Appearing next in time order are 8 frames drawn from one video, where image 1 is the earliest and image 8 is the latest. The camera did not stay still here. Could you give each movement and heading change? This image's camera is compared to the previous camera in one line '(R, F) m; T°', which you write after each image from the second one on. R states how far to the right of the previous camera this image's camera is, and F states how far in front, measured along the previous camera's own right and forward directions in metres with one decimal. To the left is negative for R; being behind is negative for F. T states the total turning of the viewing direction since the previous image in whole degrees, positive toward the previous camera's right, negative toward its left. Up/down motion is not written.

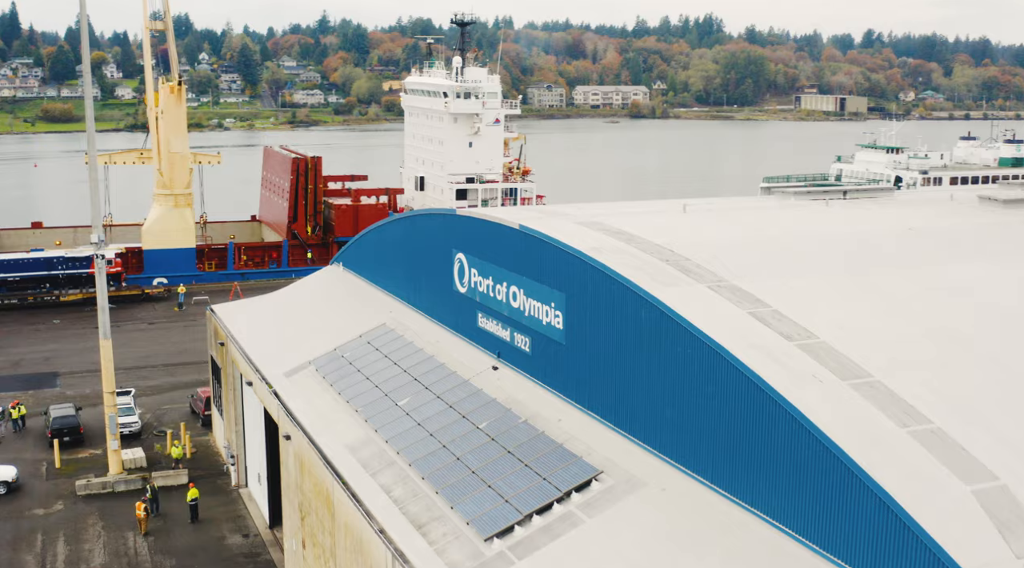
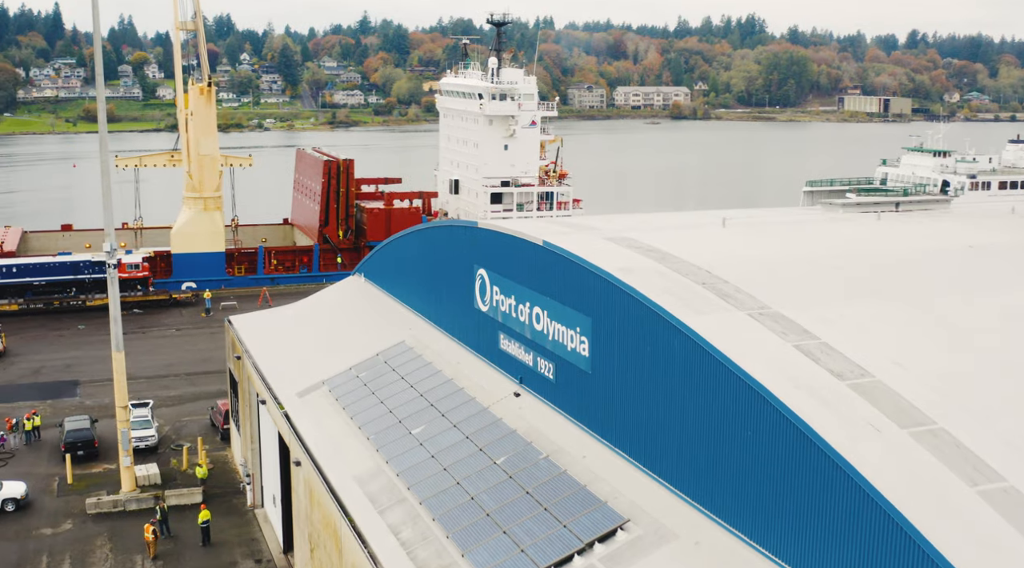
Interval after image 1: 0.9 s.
(+0.2, +1.0) m; -2°
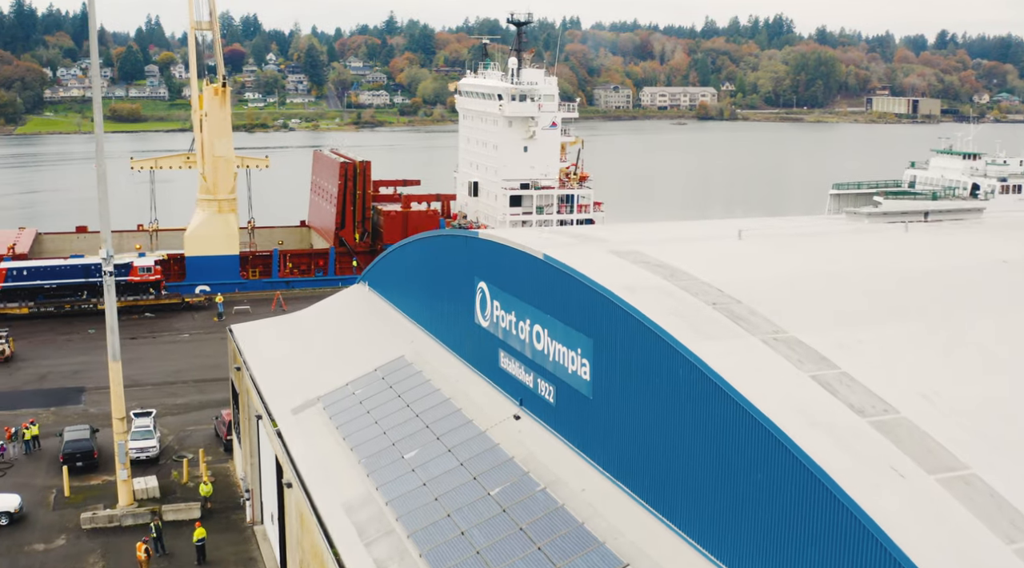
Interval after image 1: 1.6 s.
(+0.3, +0.7) m; -1°
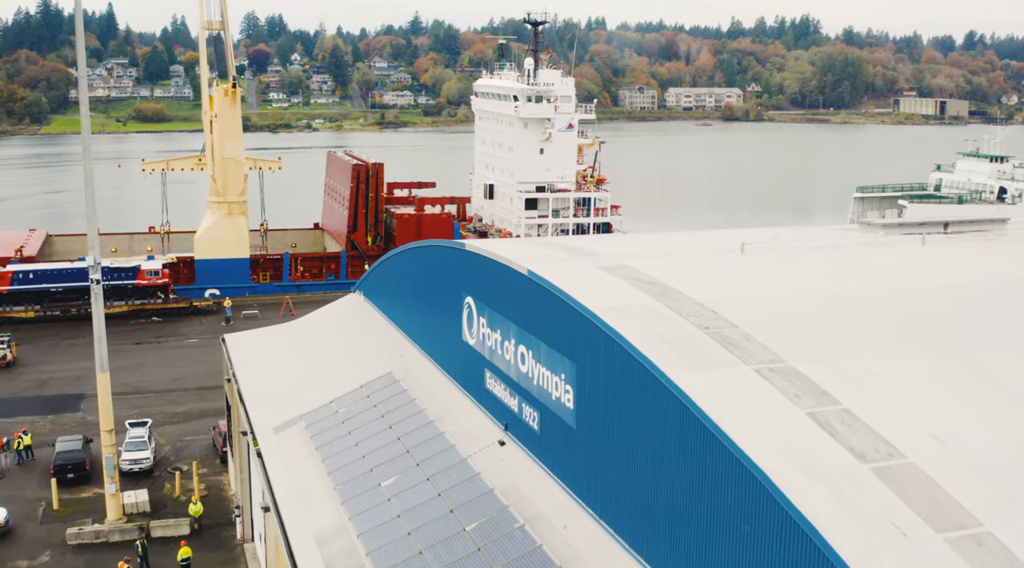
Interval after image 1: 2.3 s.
(+0.4, +0.7) m; -1°
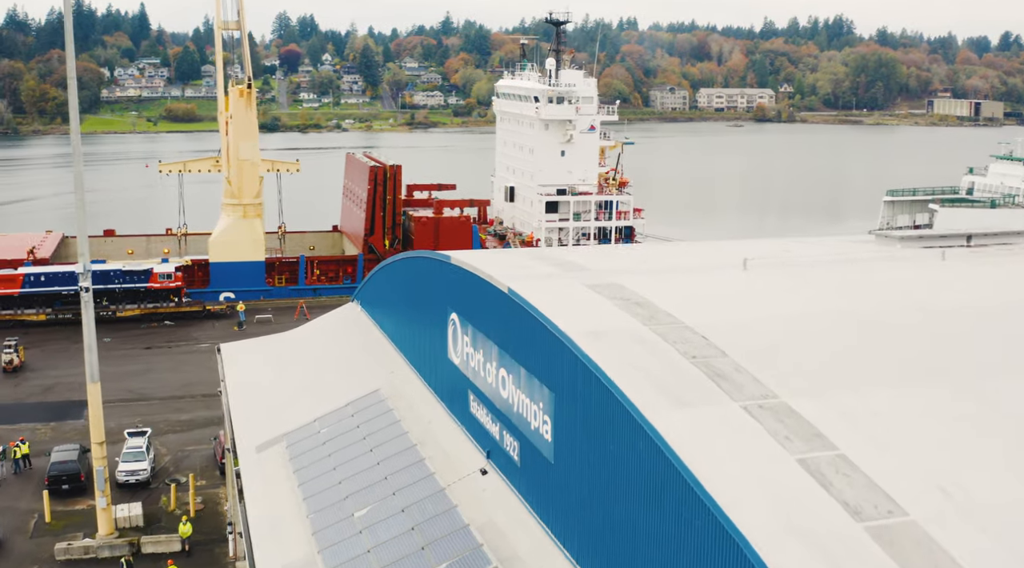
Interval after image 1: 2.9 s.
(+0.5, +0.7) m; -2°
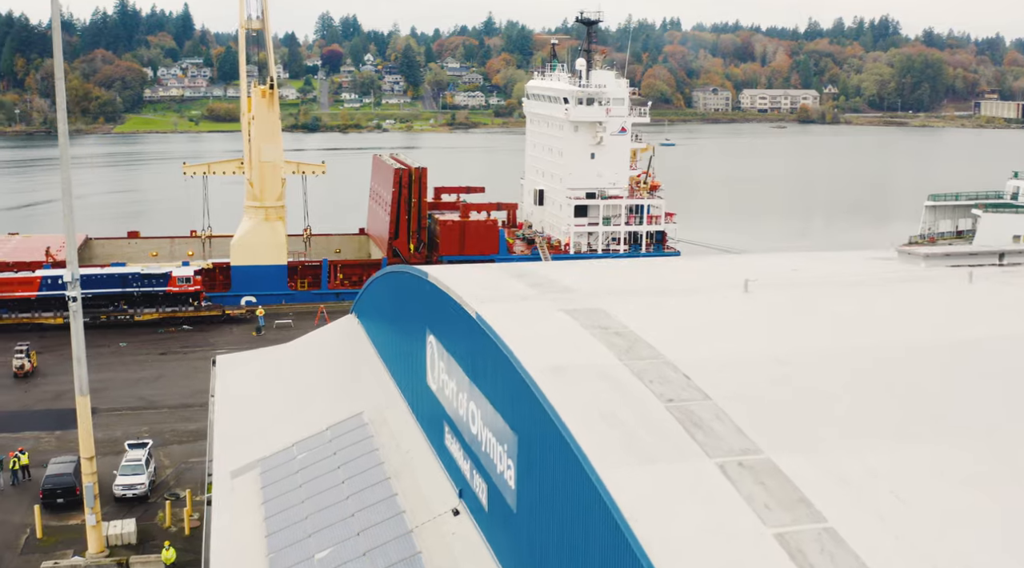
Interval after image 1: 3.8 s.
(+0.6, +0.9) m; -2°
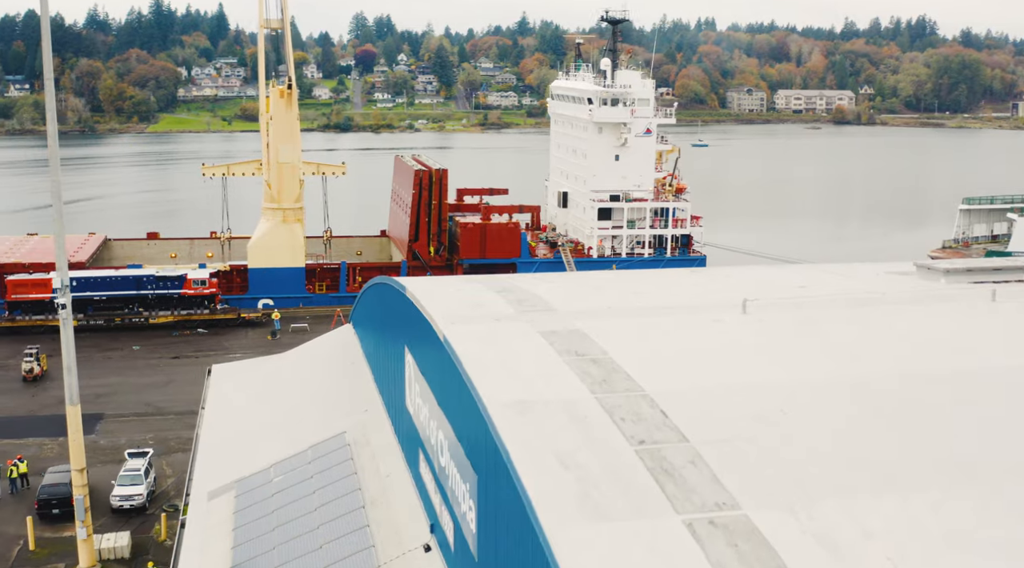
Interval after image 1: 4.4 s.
(+0.5, +0.7) m; -2°
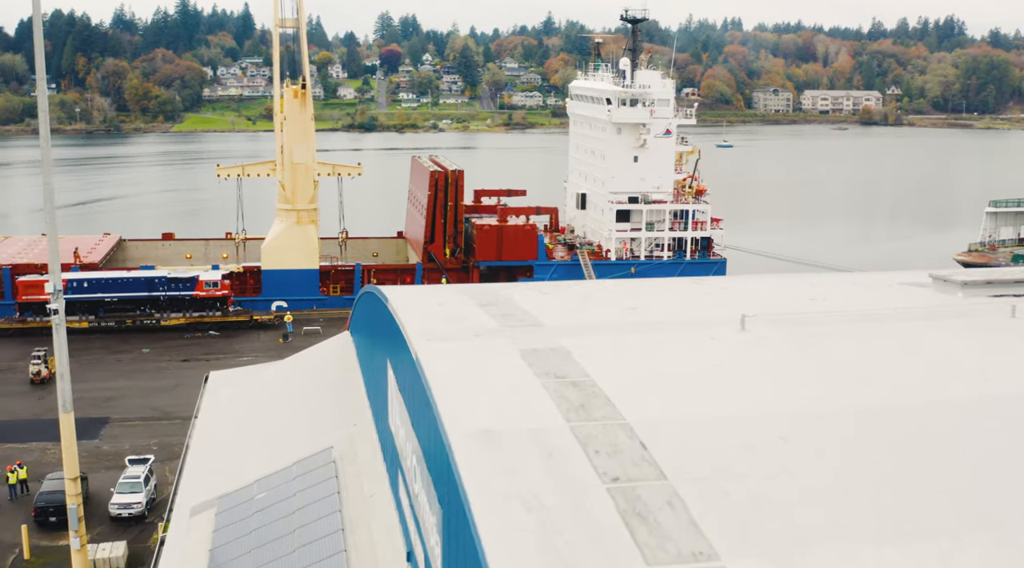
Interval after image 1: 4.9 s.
(+0.4, +0.5) m; -1°
